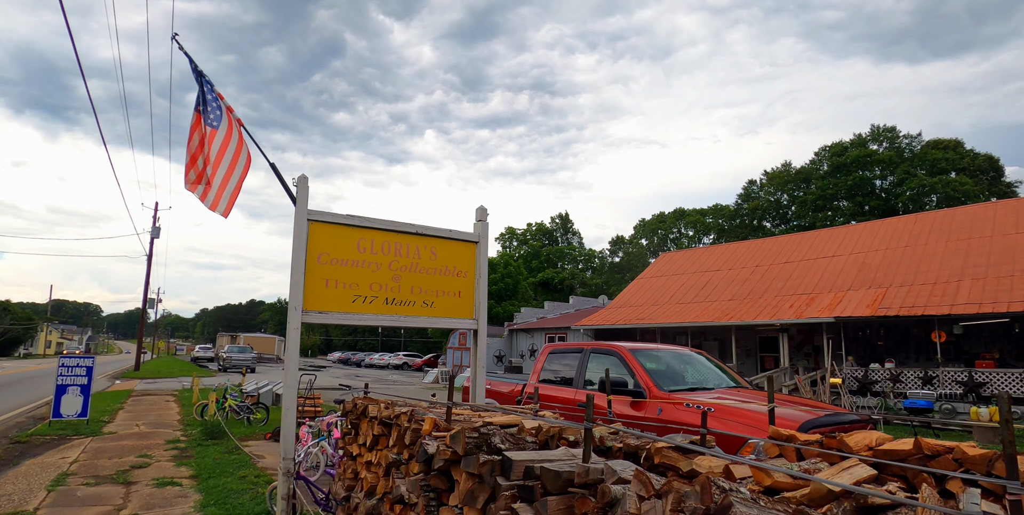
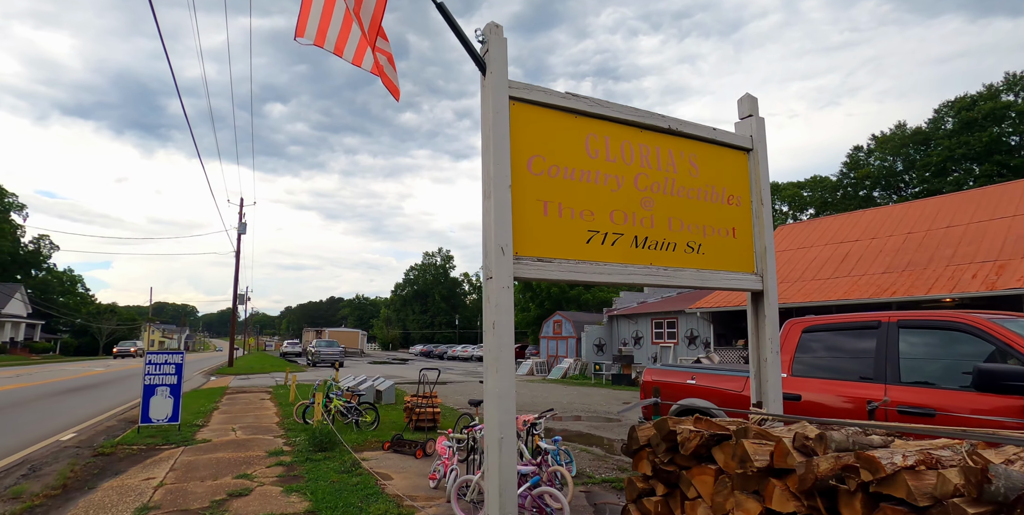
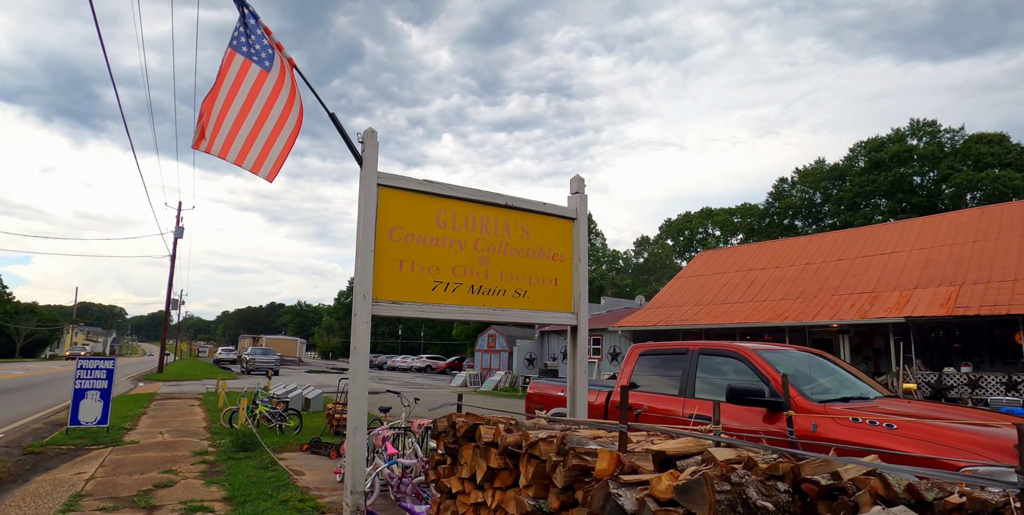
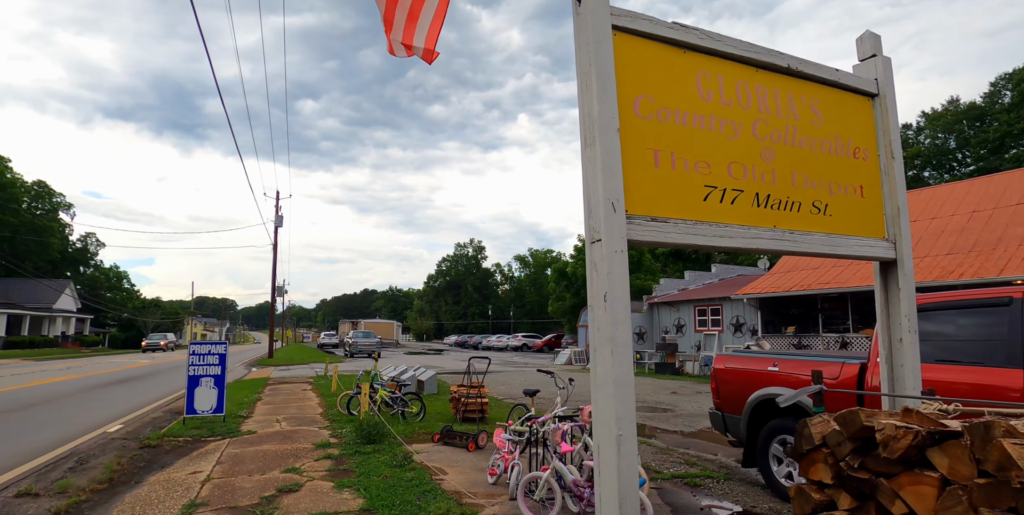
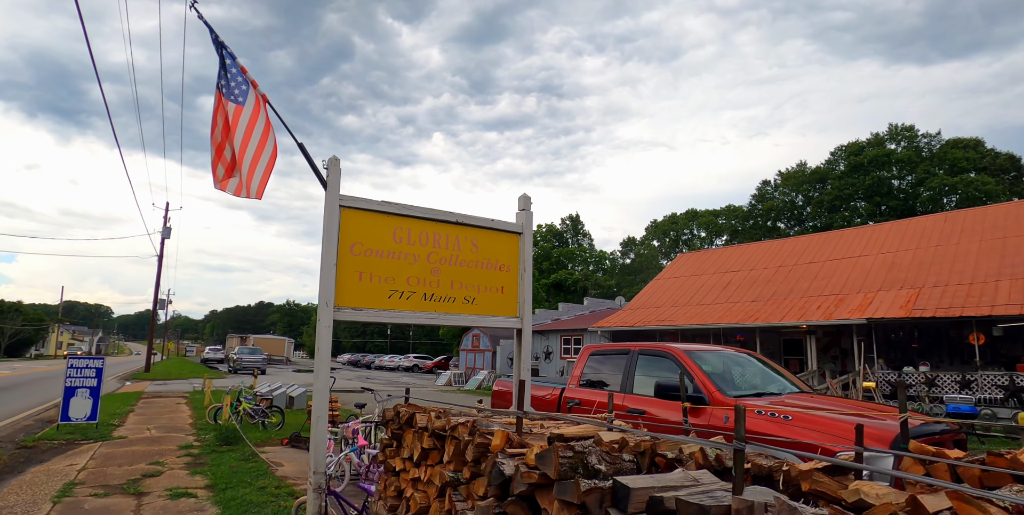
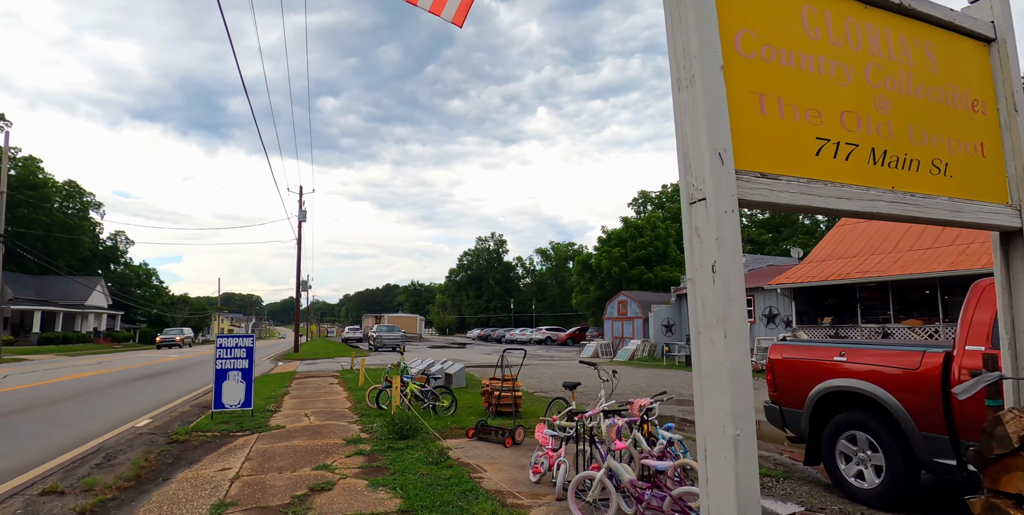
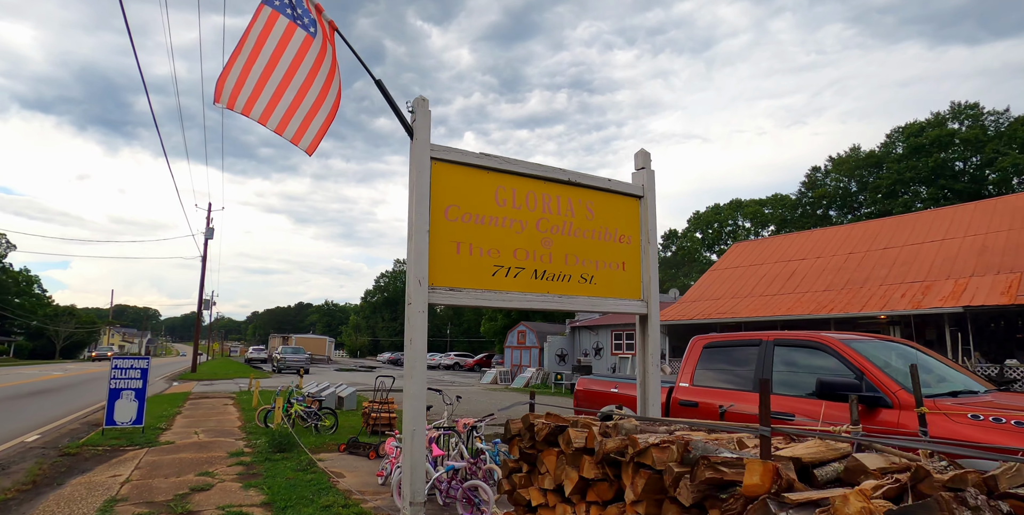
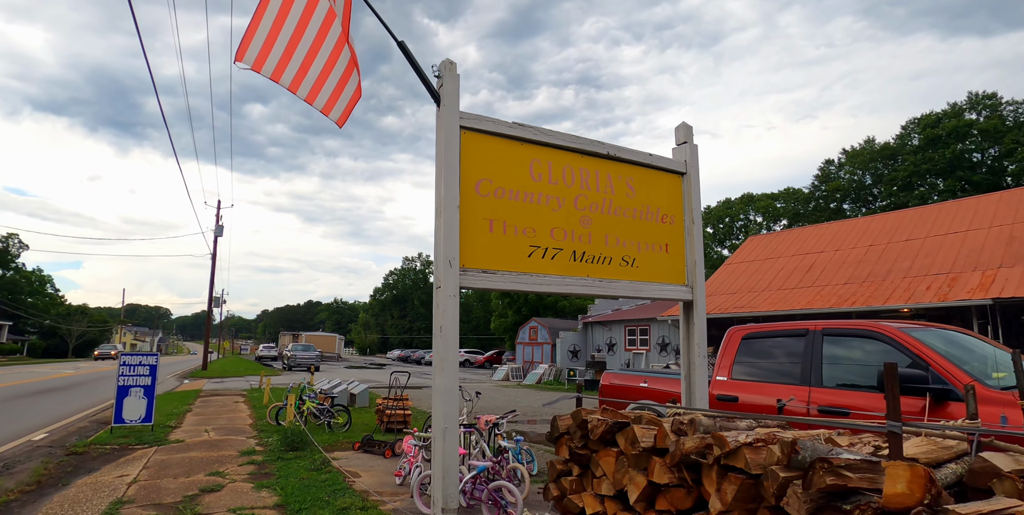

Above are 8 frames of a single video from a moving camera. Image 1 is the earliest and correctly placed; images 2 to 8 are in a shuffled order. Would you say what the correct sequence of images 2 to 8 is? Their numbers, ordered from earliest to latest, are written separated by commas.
5, 3, 7, 8, 2, 4, 6
